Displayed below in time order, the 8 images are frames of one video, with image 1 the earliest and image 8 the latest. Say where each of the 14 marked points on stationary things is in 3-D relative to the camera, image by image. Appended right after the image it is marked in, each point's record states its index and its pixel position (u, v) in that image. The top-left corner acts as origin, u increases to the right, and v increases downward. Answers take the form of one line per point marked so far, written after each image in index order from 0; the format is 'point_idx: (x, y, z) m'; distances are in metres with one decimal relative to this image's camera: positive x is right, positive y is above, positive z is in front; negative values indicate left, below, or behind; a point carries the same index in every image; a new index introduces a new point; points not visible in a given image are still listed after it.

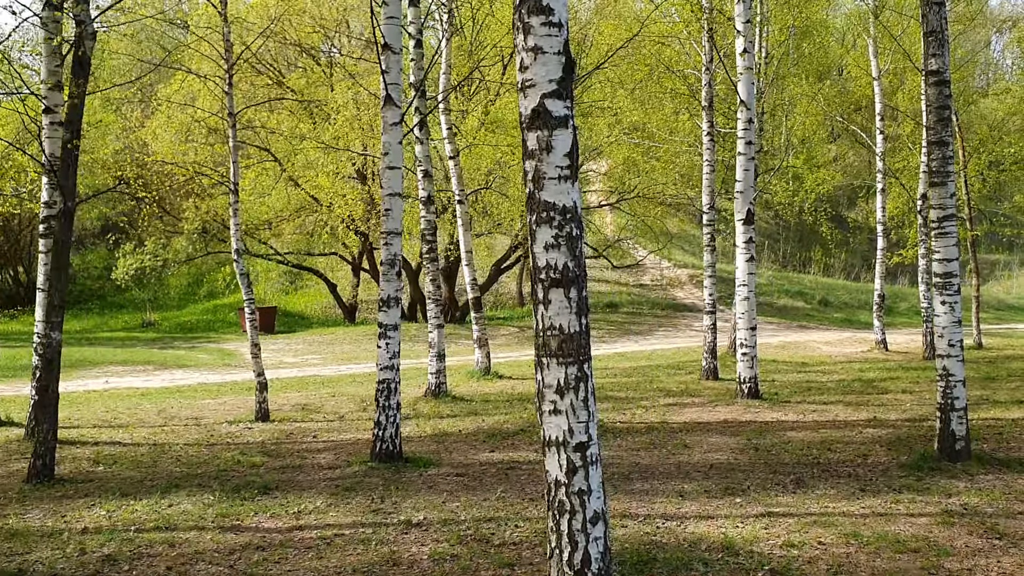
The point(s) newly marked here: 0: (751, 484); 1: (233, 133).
0: (+2.0, -1.6, +6.7) m
1: (-3.8, +2.1, +10.8) m
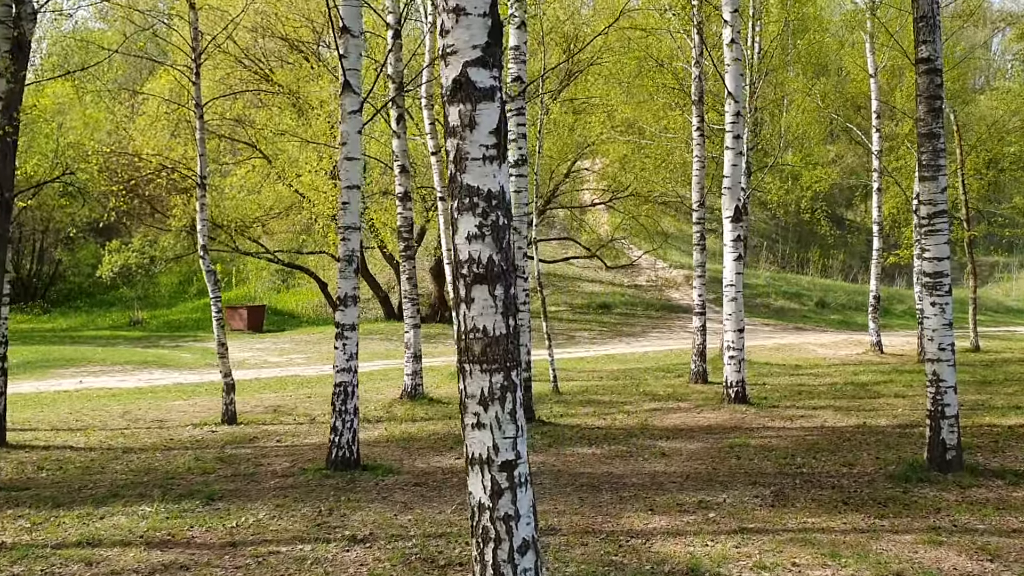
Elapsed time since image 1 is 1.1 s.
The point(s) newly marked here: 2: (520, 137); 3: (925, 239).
0: (+1.7, -1.6, +6.3) m
1: (-4.1, +2.2, +10.4) m
2: (+0.1, +1.8, +9.6) m
3: (+3.6, +0.4, +7.0) m
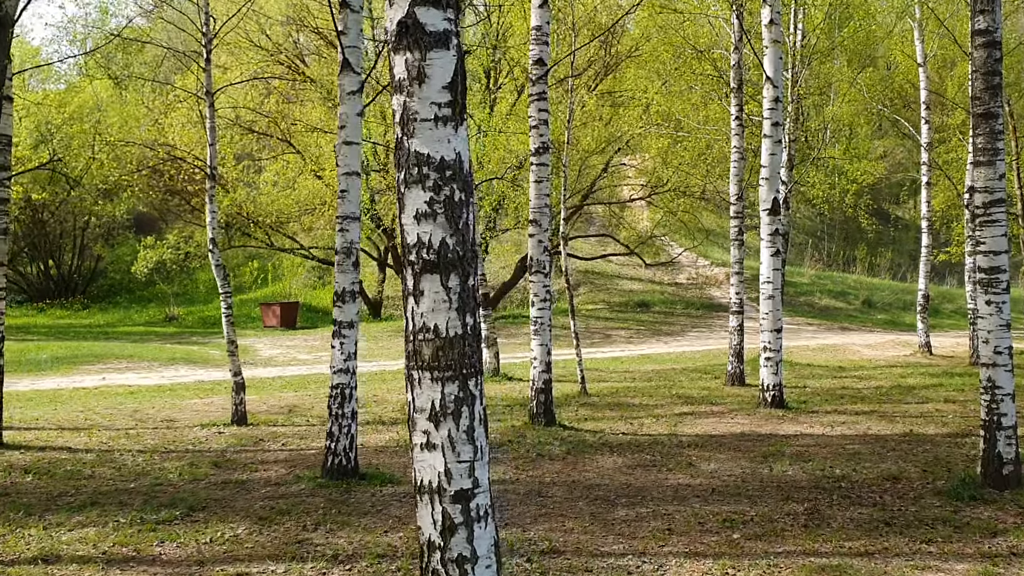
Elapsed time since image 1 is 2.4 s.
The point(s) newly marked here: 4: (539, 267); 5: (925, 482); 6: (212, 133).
0: (+1.7, -1.6, +5.7) m
1: (-3.8, +2.2, +10.1) m
2: (+0.3, +1.9, +9.0) m
3: (+3.7, +0.4, +6.3) m
4: (+0.3, +0.2, +9.0) m
5: (+3.4, -1.6, +6.6) m
6: (-3.8, +2.0, +10.1) m
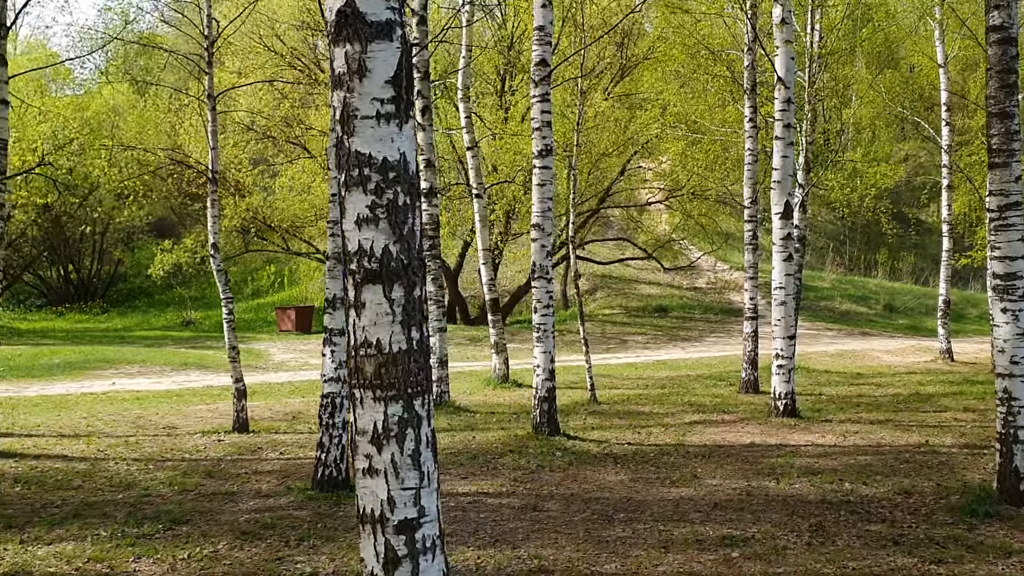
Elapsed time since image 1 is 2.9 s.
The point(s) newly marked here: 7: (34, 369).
0: (+1.7, -1.7, +5.5) m
1: (-3.8, +2.1, +10.0) m
2: (+0.4, +1.8, +8.8) m
3: (+3.6, +0.4, +6.0) m
4: (+0.3, +0.2, +8.8) m
5: (+3.4, -1.7, +6.3) m
6: (-3.8, +1.9, +10.0) m
7: (-10.5, -1.8, +17.5) m
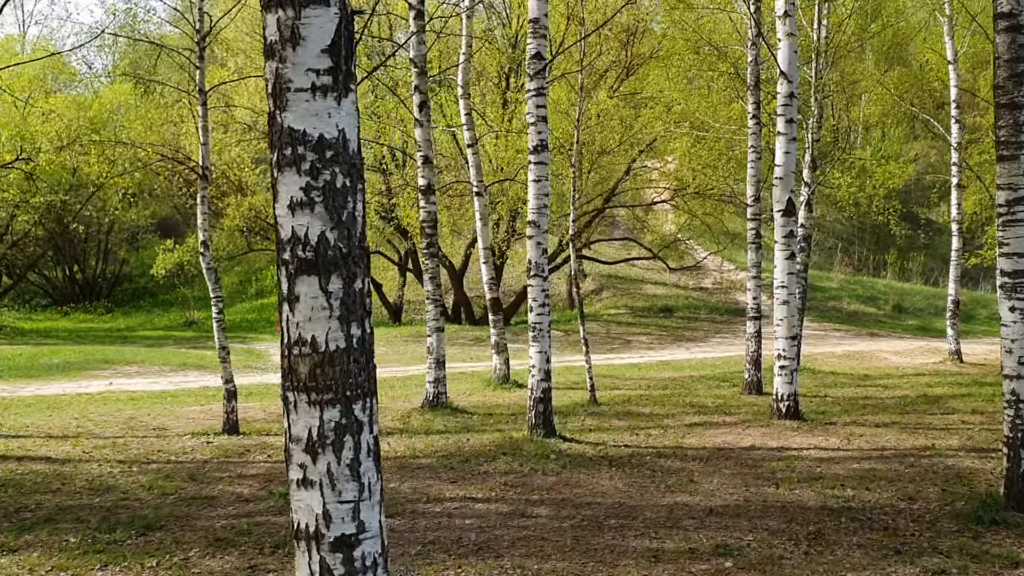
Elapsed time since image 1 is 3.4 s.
0: (+1.6, -1.6, +5.2) m
1: (-3.8, +2.2, +9.8) m
2: (+0.3, +1.8, +8.6) m
3: (+3.5, +0.4, +5.7) m
4: (+0.3, +0.2, +8.6) m
5: (+3.3, -1.6, +6.1) m
6: (-3.8, +1.9, +9.9) m
7: (-10.5, -1.8, +17.4) m
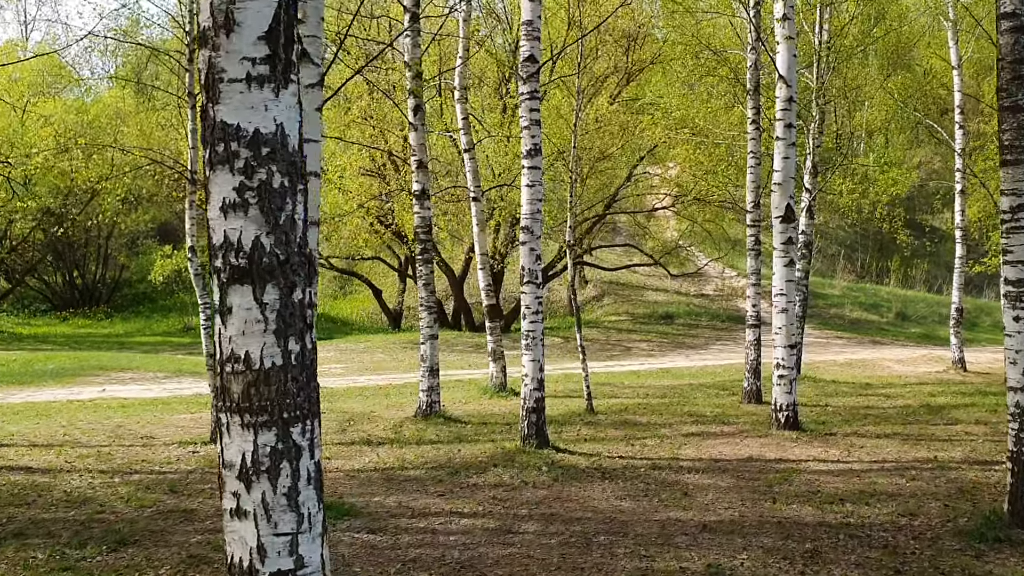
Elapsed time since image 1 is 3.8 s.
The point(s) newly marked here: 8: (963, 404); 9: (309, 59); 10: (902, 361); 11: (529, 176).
0: (+1.5, -1.7, +5.0) m
1: (-3.9, +2.1, +9.7) m
2: (+0.2, +1.7, +8.4) m
3: (+3.4, +0.3, +5.6) m
4: (+0.2, +0.1, +8.5) m
5: (+3.2, -1.7, +5.9) m
6: (-3.9, +1.8, +9.7) m
7: (-10.5, -1.9, +17.3) m
8: (+7.0, -1.8, +12.3) m
9: (-1.5, +1.7, +5.8) m
10: (+9.7, -1.8, +20.0) m
11: (+0.2, +1.2, +8.5) m
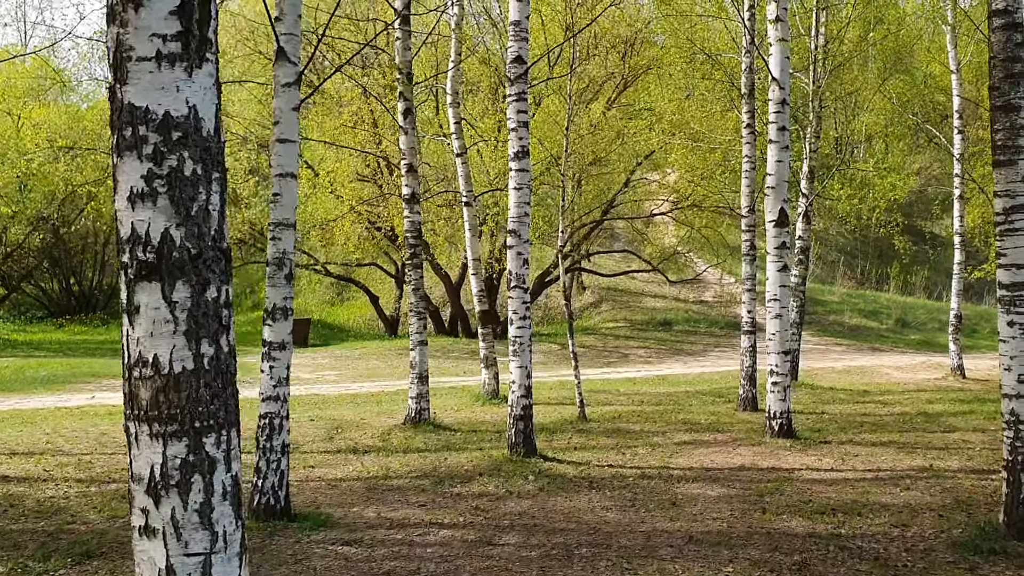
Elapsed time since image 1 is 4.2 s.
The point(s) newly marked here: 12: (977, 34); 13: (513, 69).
0: (+1.4, -1.7, +4.9) m
1: (-4.0, +2.0, +9.5) m
2: (+0.1, +1.7, +8.3) m
3: (+3.3, +0.3, +5.4) m
4: (+0.1, +0.1, +8.3) m
5: (+3.1, -1.7, +5.7) m
6: (-4.0, +1.8, +9.6) m
7: (-10.6, -2.0, +17.1) m
8: (+6.8, -1.9, +12.2) m
9: (-1.6, +1.6, +5.7) m
10: (+9.6, -2.0, +19.8) m
11: (0.0, +1.1, +8.3) m
12: (+10.7, +5.8, +18.4) m
13: (0.0, +2.3, +8.3) m
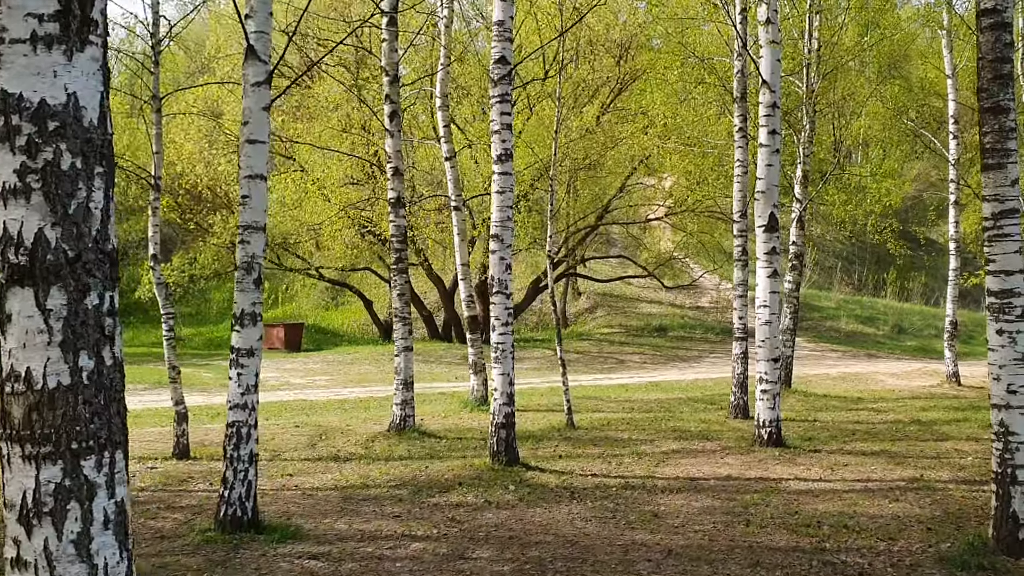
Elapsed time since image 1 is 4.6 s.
0: (+1.2, -1.8, +4.7) m
1: (-4.2, +2.0, +9.4) m
2: (-0.1, +1.6, +8.2) m
3: (+3.1, +0.3, +5.3) m
4: (-0.1, 0.0, +8.1) m
5: (+2.9, -1.8, +5.6) m
6: (-4.2, +1.7, +9.4) m
7: (-10.8, -2.1, +16.9) m
8: (+6.6, -2.0, +12.0) m
9: (-1.8, +1.6, +5.5) m
10: (+9.4, -2.1, +19.7) m
11: (-0.1, +1.1, +8.2) m
12: (+10.5, +5.7, +18.3) m
13: (-0.2, +2.2, +8.1) m
